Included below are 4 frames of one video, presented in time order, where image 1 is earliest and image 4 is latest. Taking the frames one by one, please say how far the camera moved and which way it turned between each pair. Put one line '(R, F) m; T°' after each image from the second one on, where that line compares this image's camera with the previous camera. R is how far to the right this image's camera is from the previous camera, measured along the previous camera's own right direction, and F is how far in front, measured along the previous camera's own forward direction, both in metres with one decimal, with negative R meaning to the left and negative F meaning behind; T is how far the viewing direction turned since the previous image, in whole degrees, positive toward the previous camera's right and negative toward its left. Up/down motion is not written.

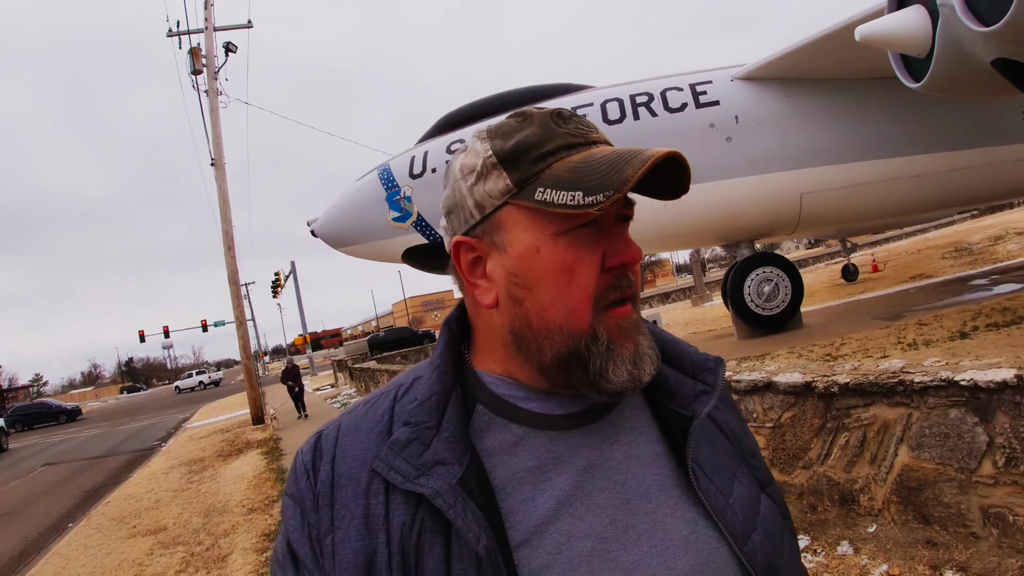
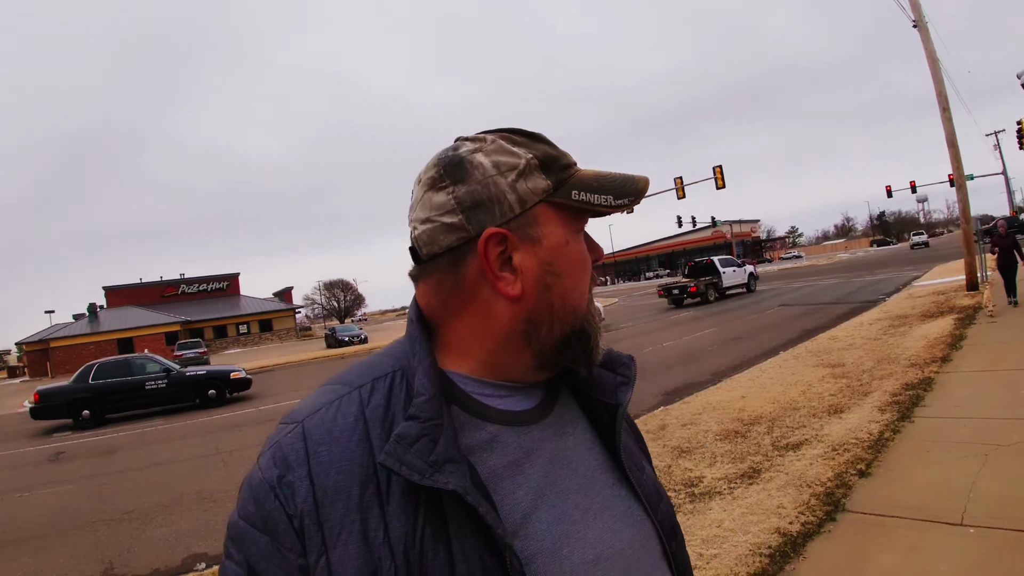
(+1.4, -0.1) m; -57°
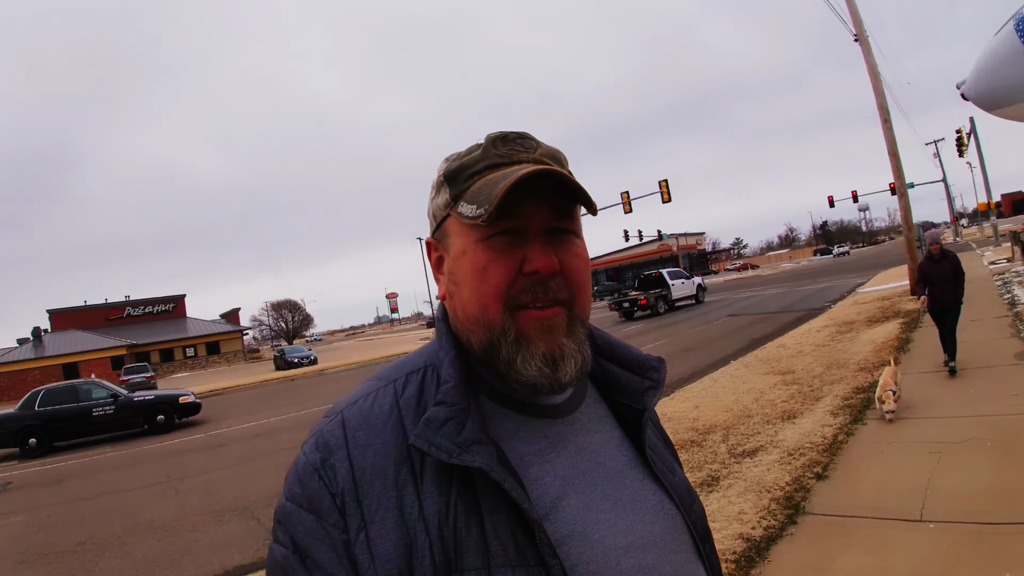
(-0.1, 0.0) m; +3°
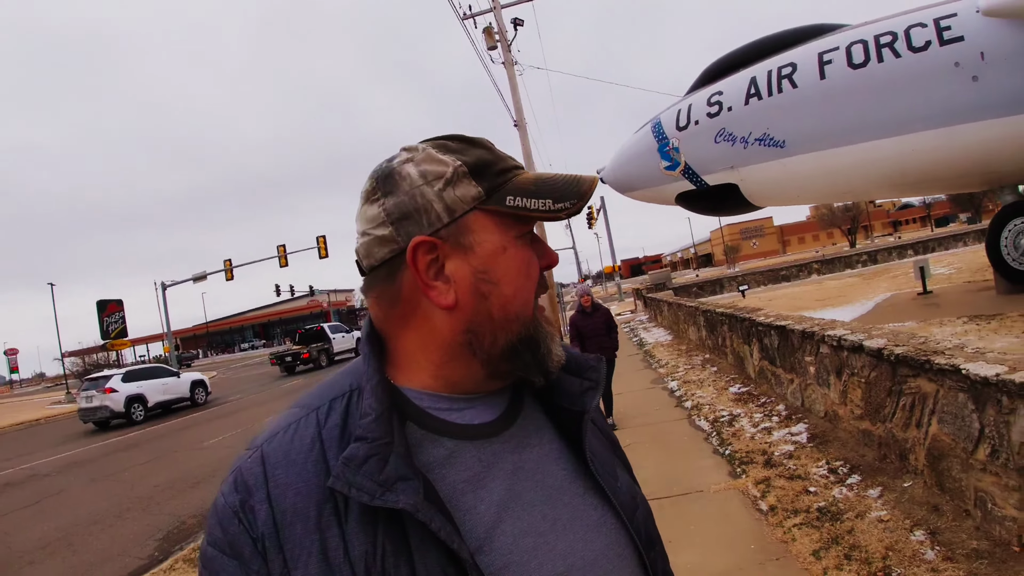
(-0.4, 0.0) m; +23°
